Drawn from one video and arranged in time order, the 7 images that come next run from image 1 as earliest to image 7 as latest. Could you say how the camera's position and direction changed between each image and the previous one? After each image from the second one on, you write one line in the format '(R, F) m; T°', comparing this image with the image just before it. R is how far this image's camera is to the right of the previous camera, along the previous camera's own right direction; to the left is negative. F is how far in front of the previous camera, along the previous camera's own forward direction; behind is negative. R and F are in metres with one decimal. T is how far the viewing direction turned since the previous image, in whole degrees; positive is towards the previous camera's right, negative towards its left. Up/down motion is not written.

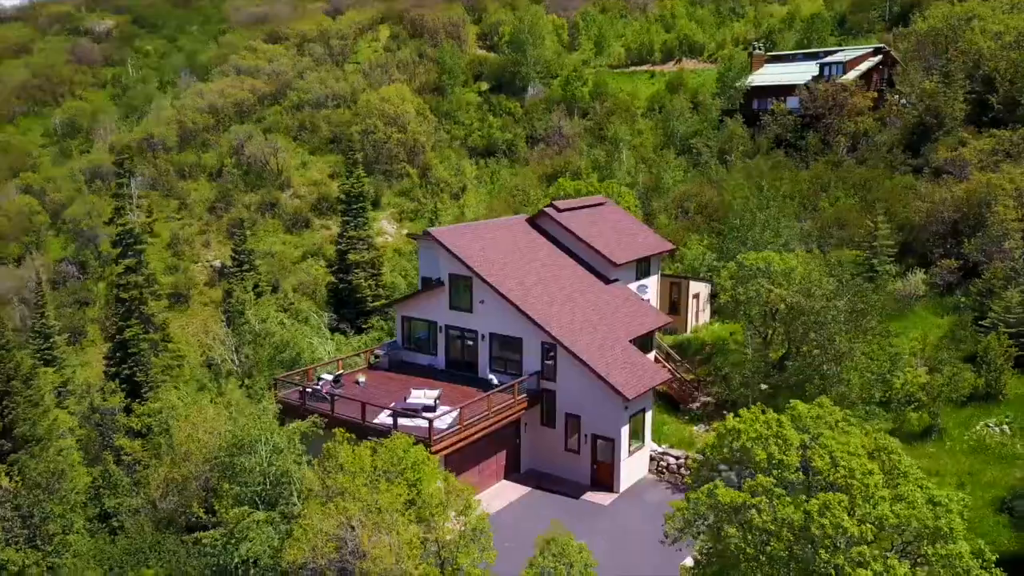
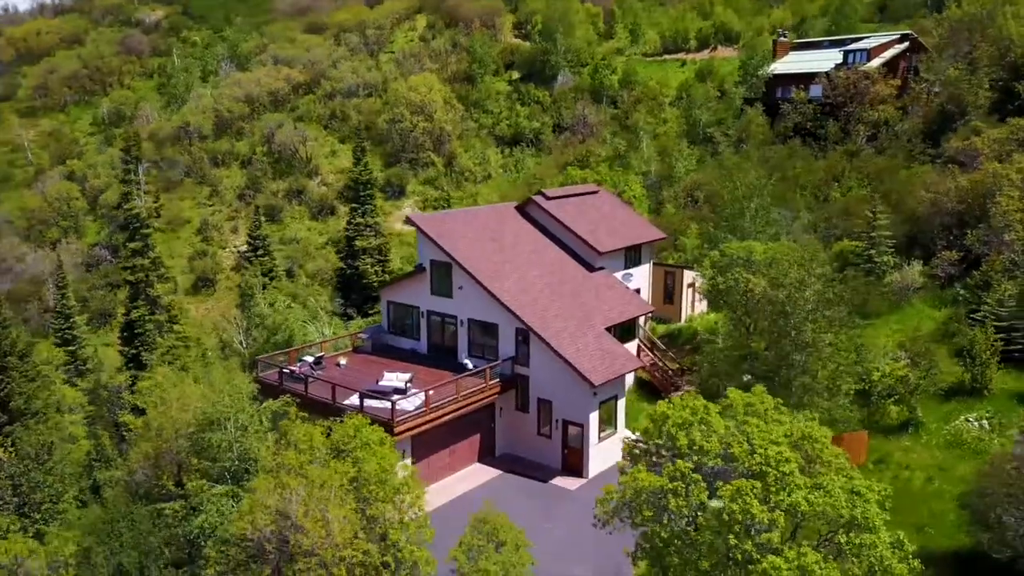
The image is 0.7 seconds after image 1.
(+2.1, -0.2) m; -4°
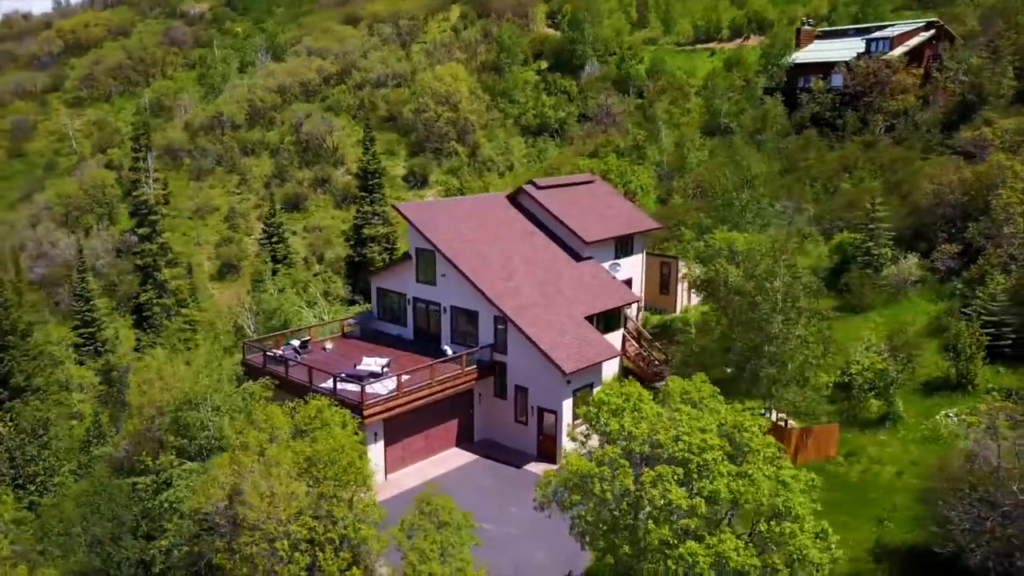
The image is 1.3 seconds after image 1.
(+1.9, -0.2) m; -3°
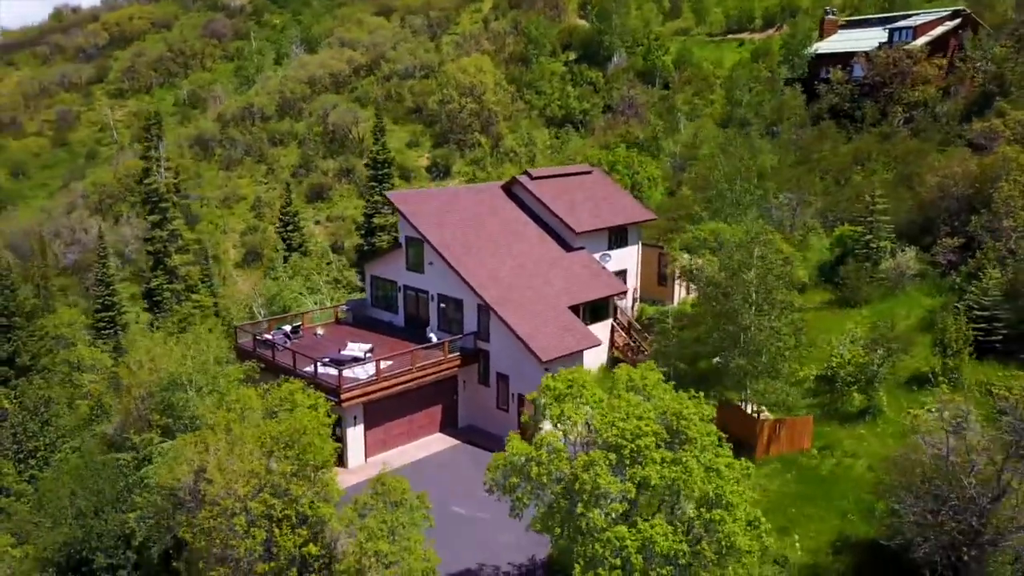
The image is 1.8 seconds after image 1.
(+1.7, -0.2) m; -3°
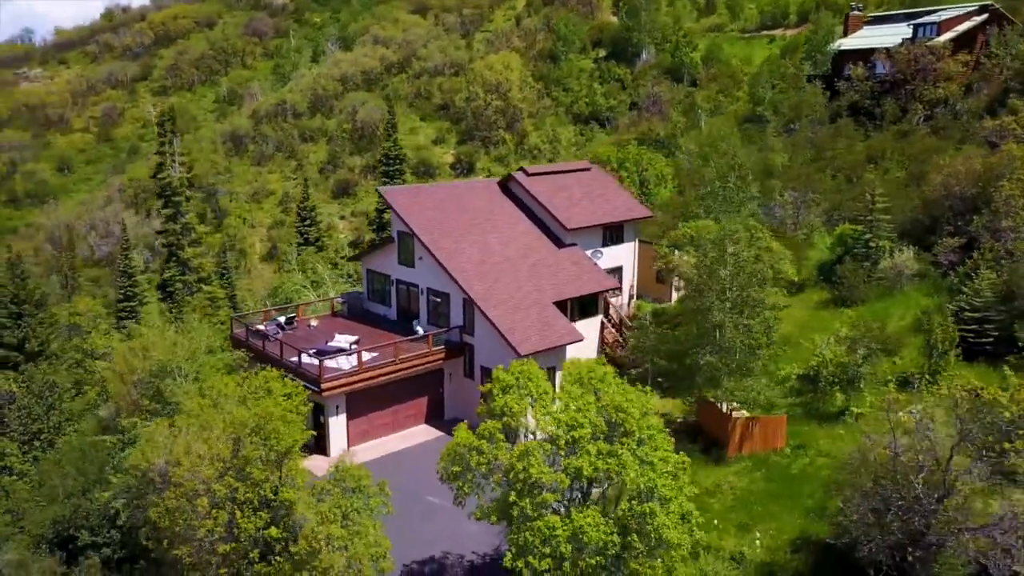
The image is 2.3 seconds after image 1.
(+1.7, -0.2) m; -3°
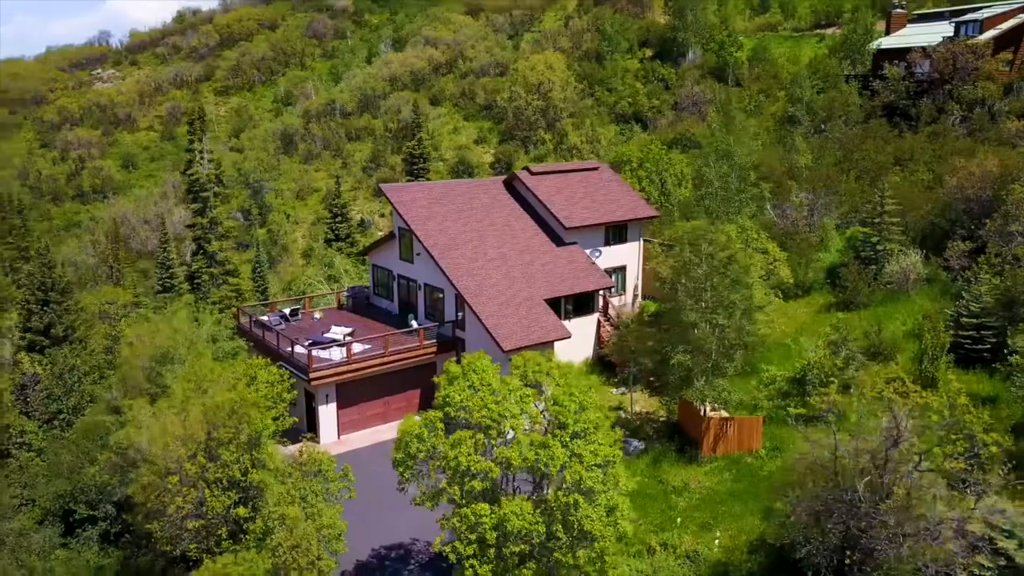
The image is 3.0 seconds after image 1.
(+2.2, -0.3) m; -5°
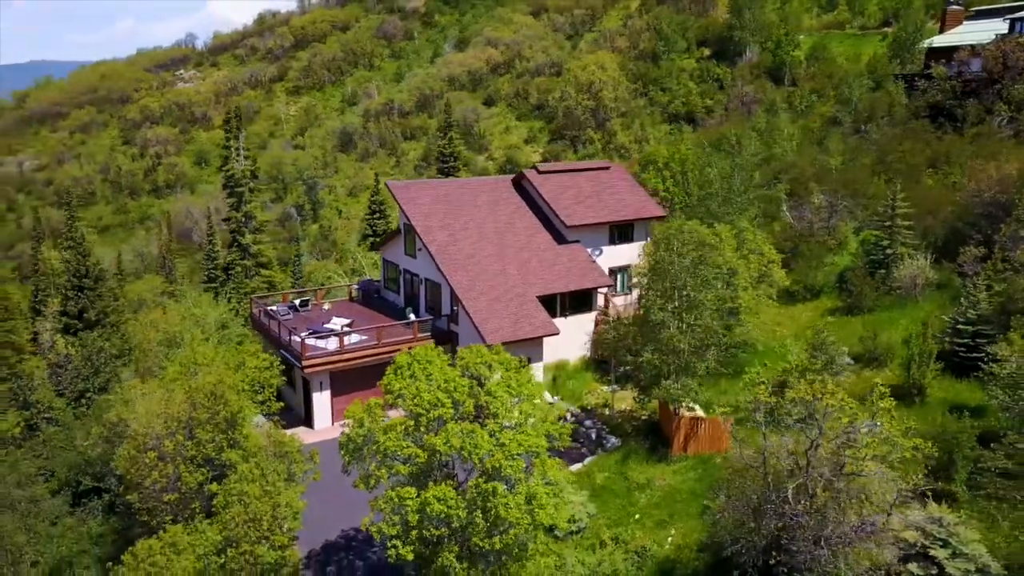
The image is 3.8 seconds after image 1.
(+2.5, -0.3) m; -5°
